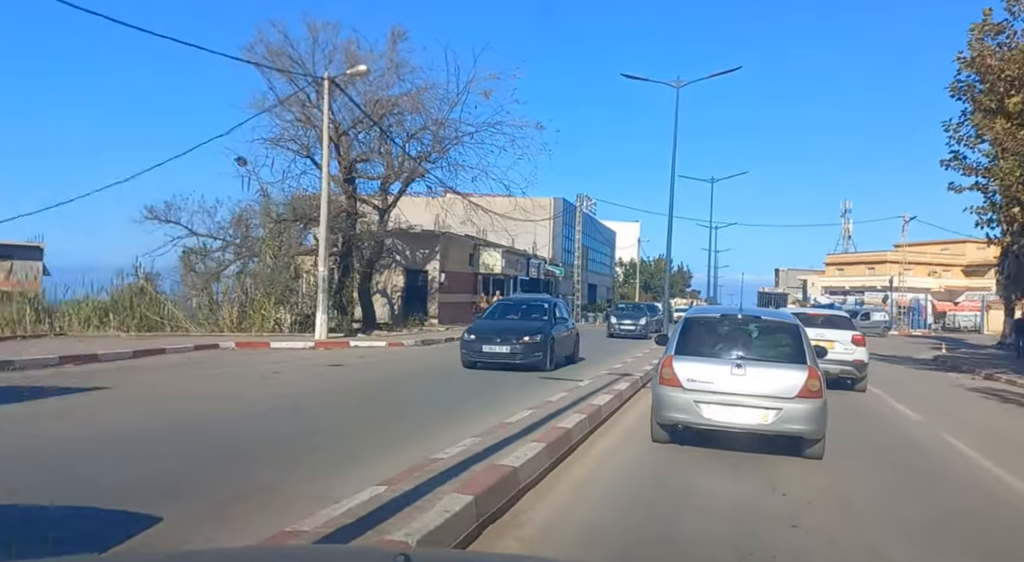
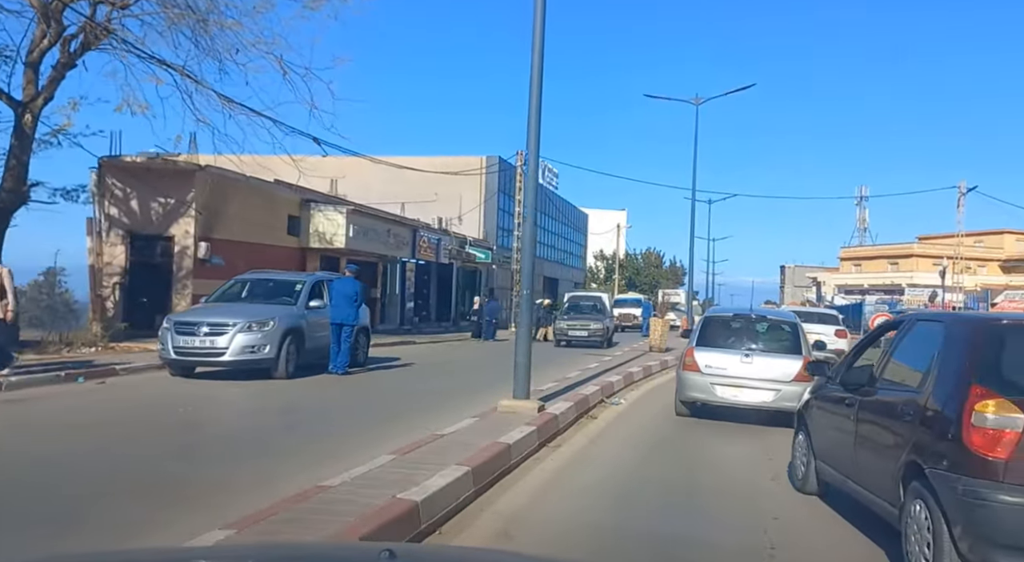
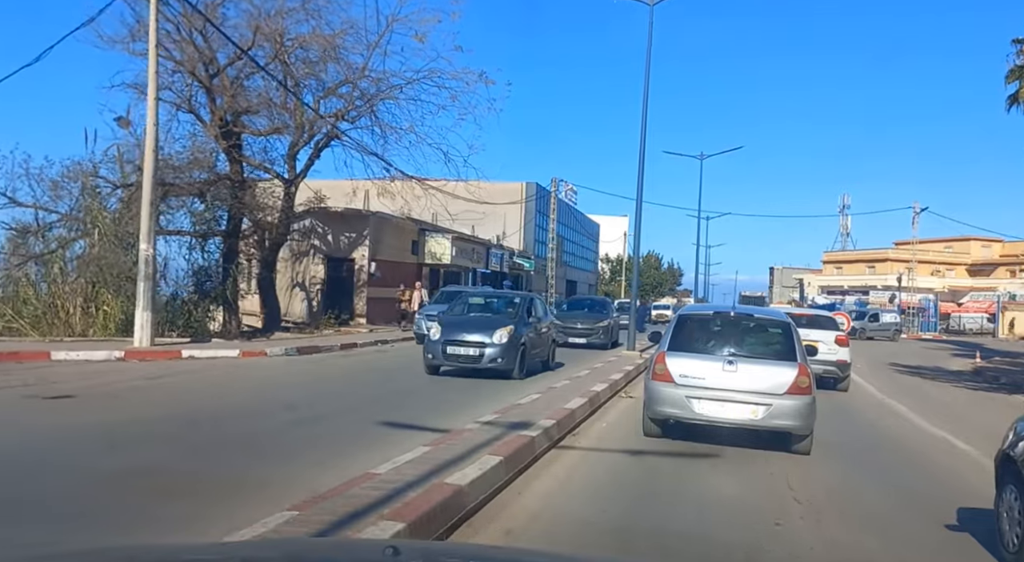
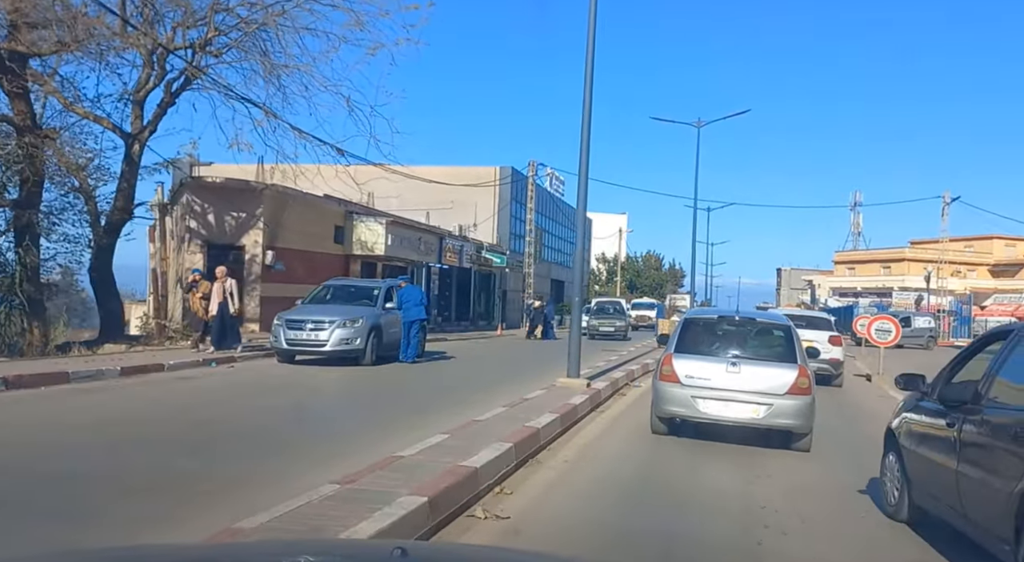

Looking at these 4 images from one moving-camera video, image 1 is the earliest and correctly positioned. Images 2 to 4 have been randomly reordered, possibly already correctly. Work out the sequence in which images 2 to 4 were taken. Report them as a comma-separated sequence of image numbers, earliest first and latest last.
3, 4, 2
